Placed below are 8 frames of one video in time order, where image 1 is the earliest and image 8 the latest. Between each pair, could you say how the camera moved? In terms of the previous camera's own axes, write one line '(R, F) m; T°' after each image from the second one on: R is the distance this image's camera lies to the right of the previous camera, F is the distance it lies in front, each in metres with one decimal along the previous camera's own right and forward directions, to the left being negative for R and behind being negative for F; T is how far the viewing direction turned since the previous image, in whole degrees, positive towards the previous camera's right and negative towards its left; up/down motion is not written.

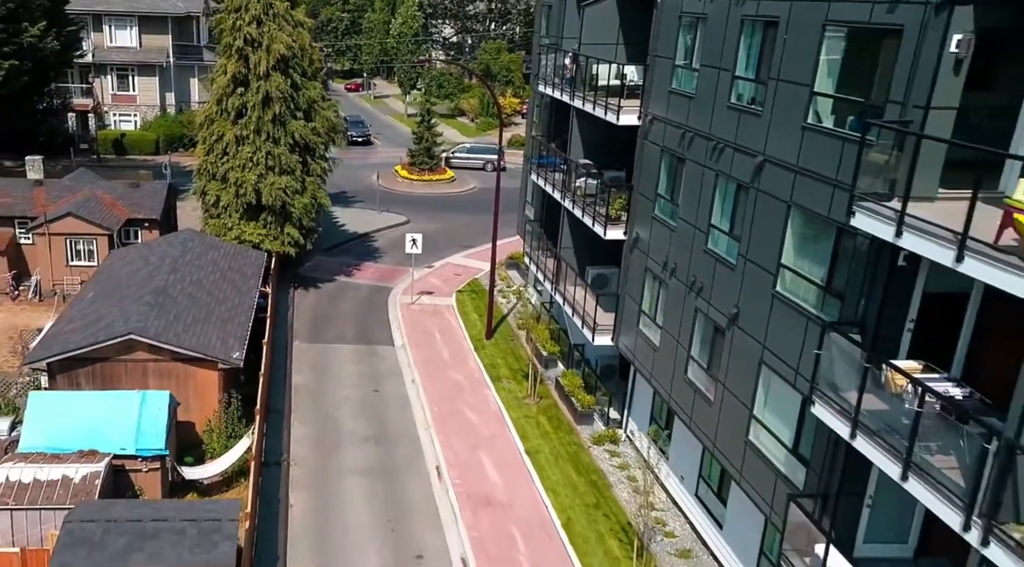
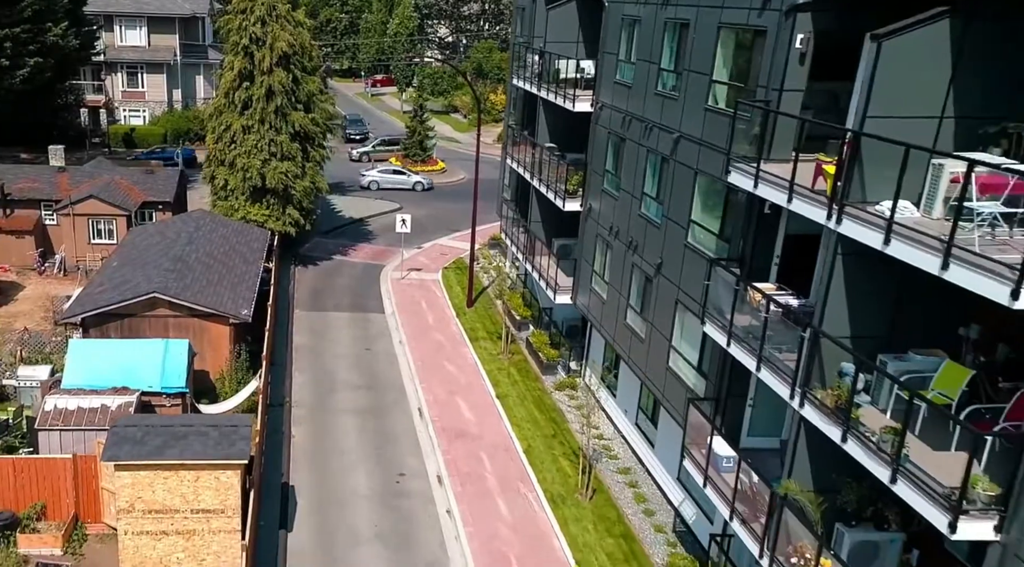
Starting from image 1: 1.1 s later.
(+0.8, -3.5) m; 0°
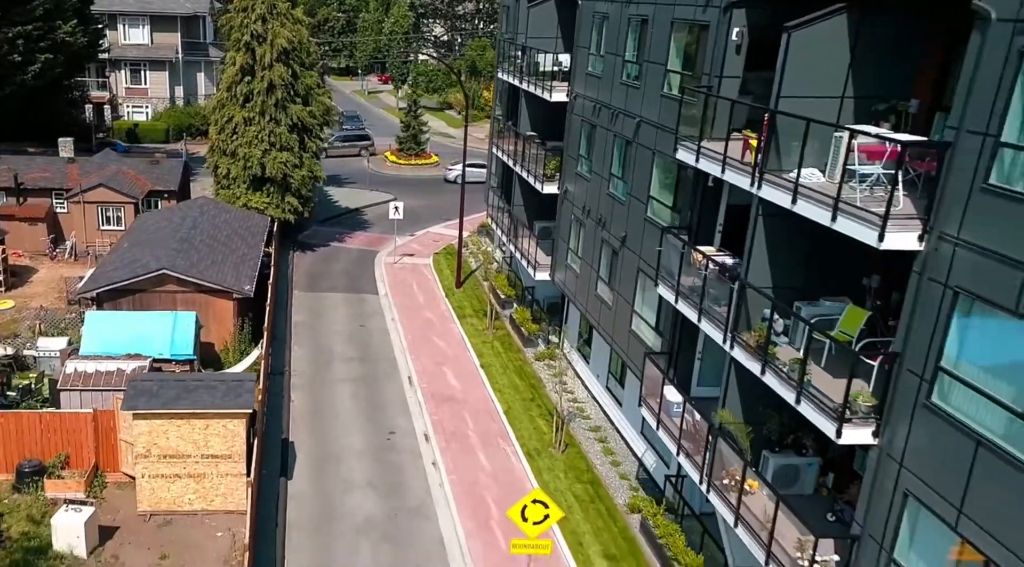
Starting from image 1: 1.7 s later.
(+0.5, -2.1) m; 0°
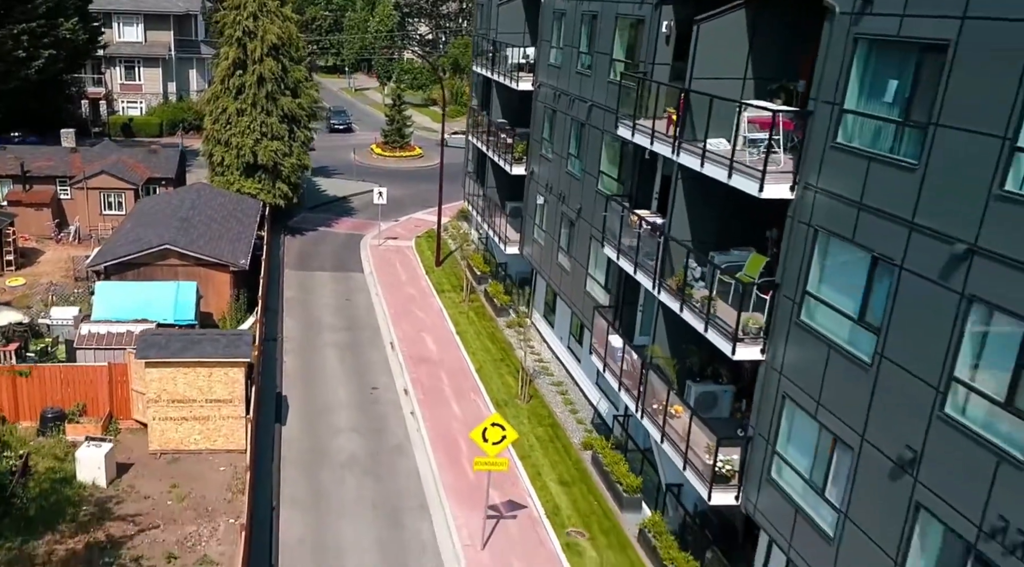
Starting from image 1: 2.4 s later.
(+0.6, -2.7) m; +1°
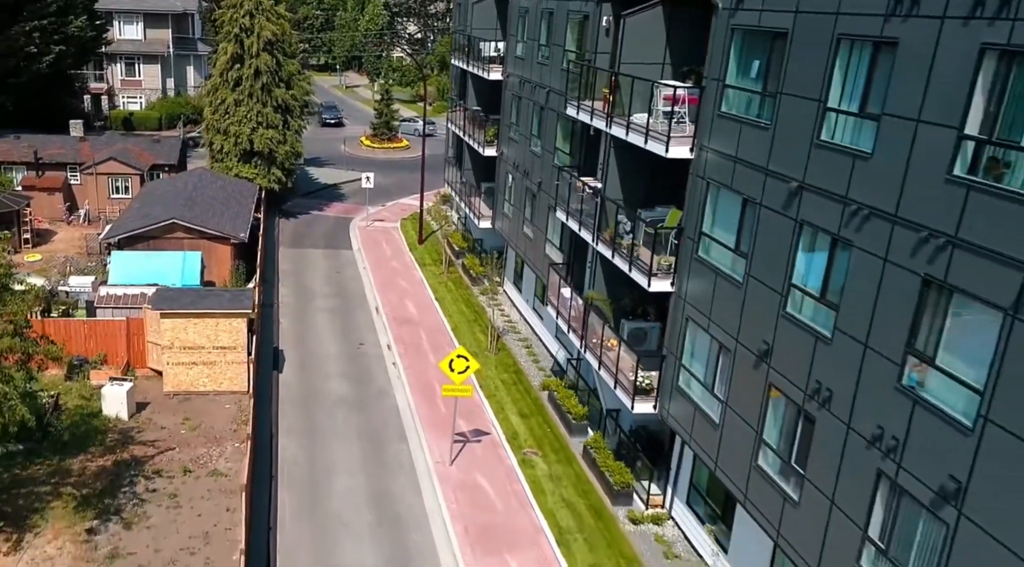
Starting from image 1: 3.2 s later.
(+0.7, -3.4) m; 0°
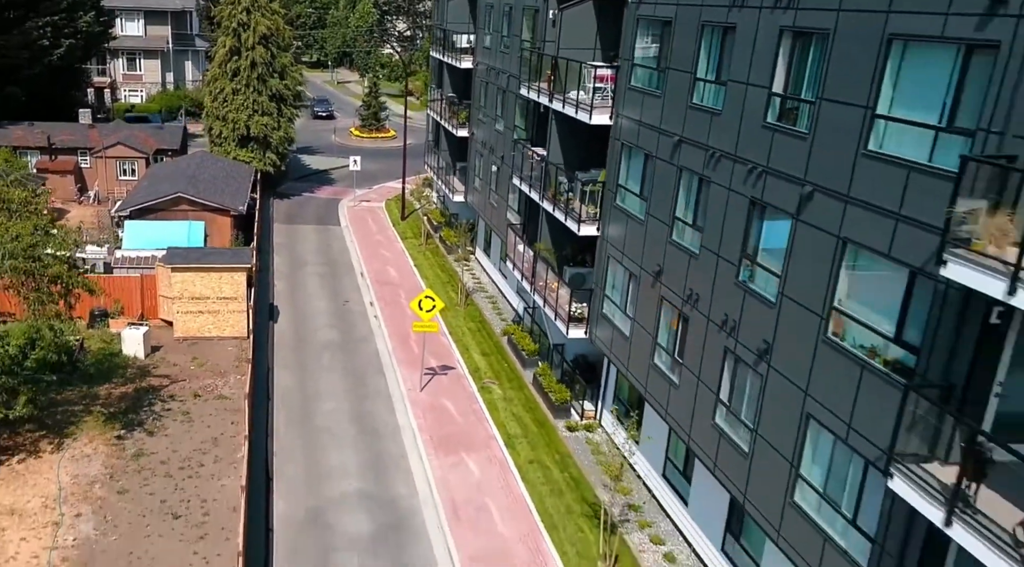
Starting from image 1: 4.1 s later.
(+1.0, -4.0) m; 0°
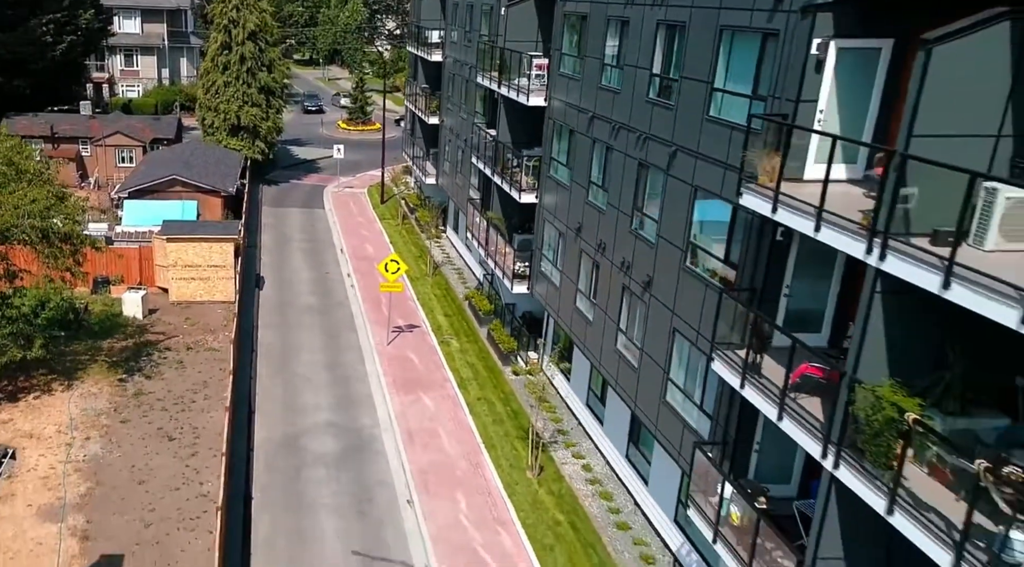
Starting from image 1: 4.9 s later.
(+1.3, -3.4) m; 0°
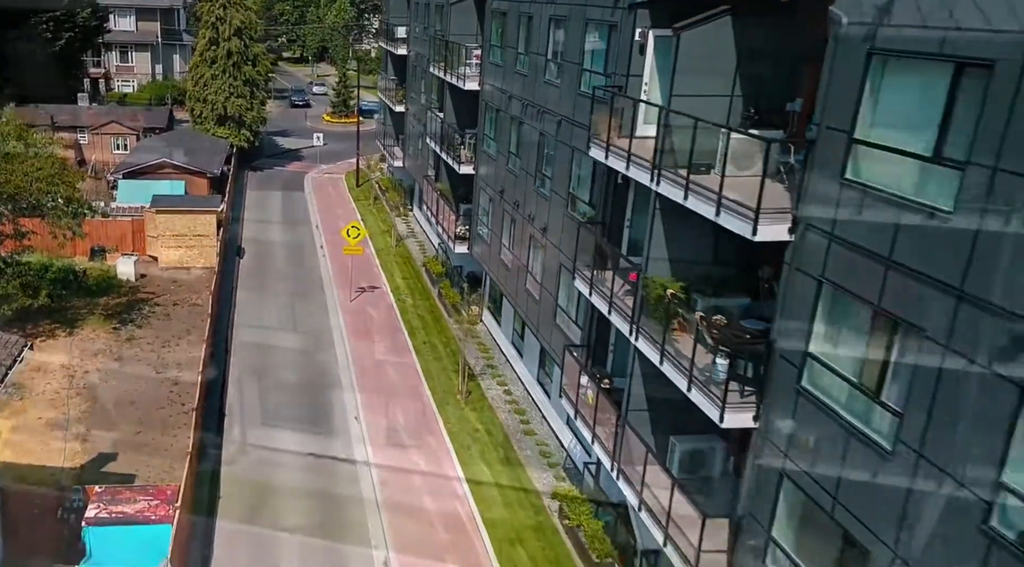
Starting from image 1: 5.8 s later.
(+1.8, -4.1) m; 0°
